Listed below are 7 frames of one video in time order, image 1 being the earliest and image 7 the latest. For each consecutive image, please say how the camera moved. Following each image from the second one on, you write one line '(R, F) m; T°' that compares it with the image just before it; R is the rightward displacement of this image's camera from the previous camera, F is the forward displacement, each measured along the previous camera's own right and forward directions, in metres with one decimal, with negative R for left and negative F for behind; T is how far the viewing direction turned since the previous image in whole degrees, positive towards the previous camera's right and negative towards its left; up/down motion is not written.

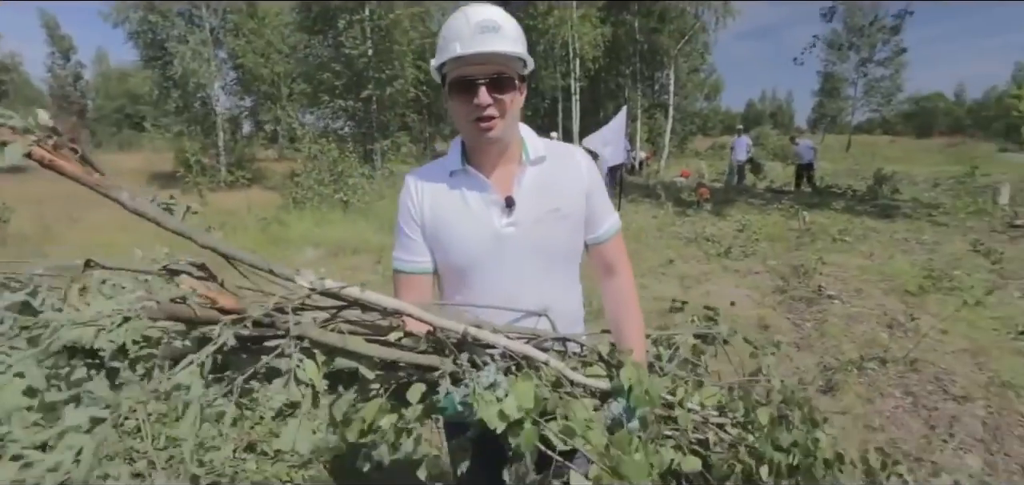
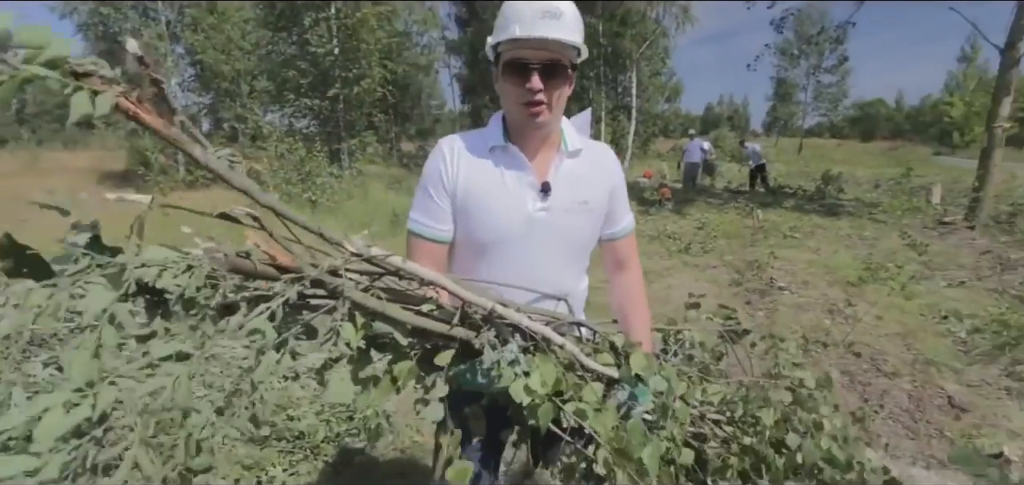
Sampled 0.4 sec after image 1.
(-0.1, -0.3) m; +3°
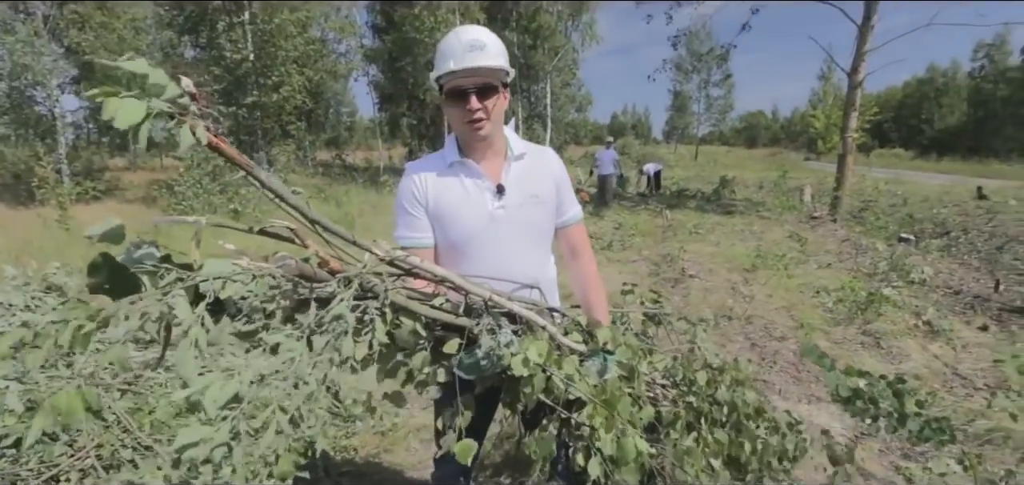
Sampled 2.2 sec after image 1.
(-0.4, -0.7) m; +8°
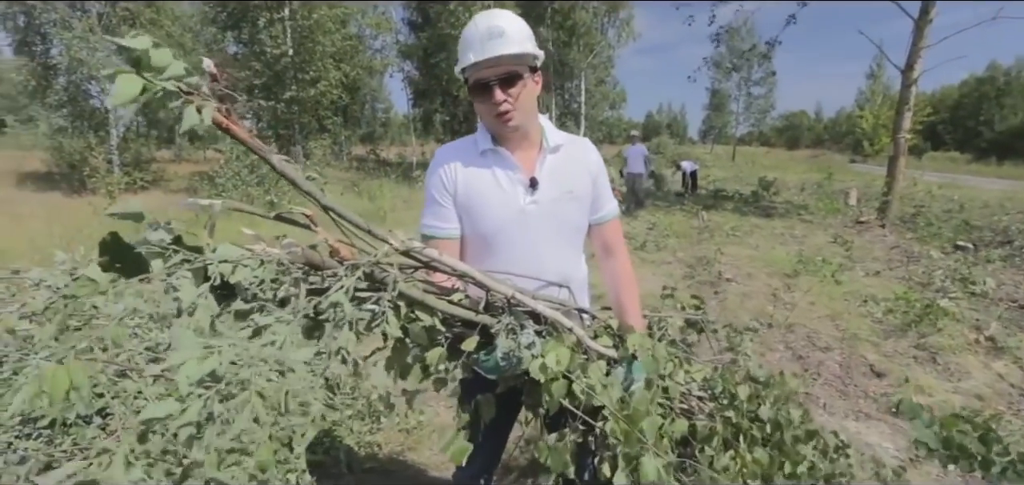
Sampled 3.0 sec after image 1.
(0.0, +0.2) m; -3°
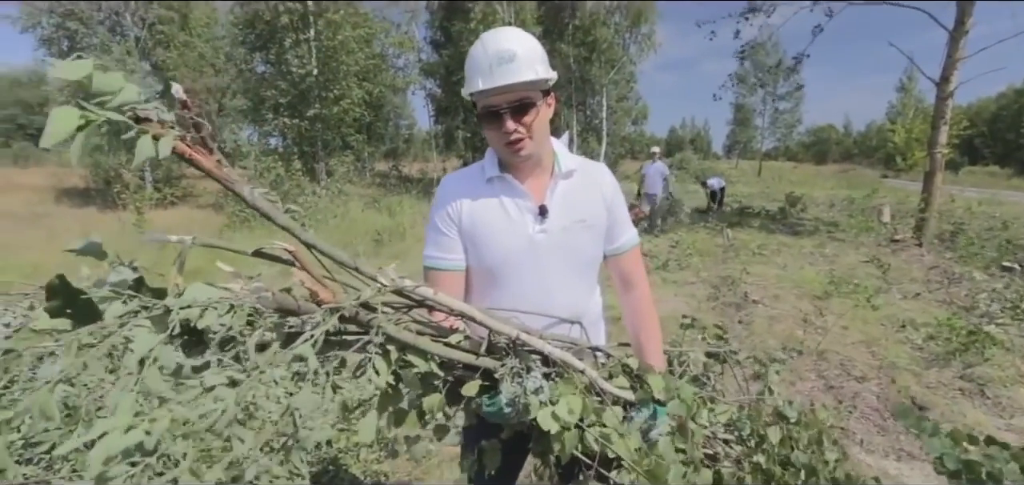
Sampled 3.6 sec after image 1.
(+0.1, +0.2) m; -2°
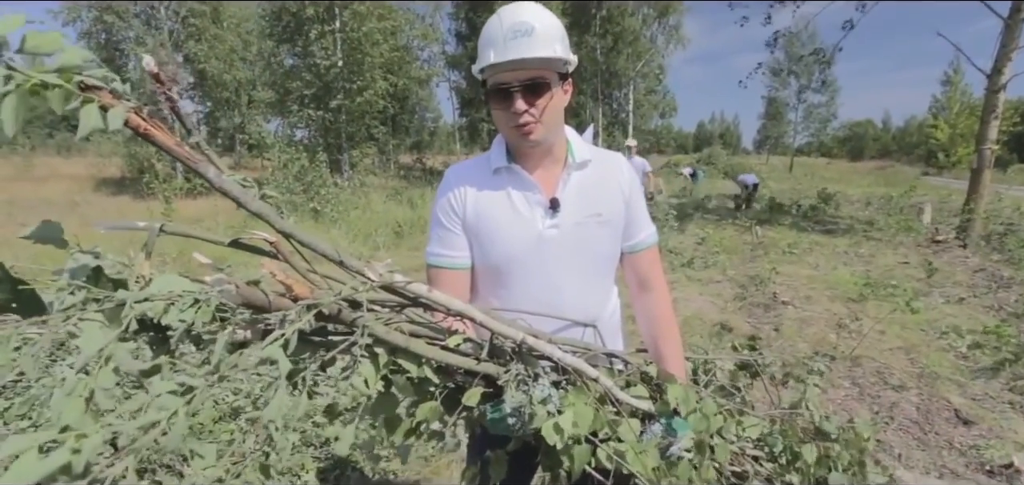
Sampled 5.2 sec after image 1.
(+0.1, +0.2) m; -2°
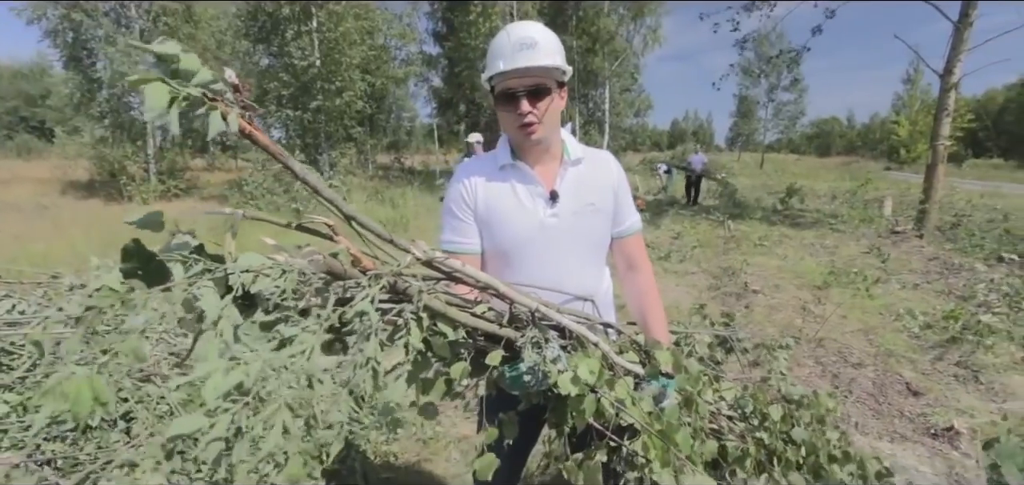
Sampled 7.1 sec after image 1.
(-0.1, -0.3) m; +2°
